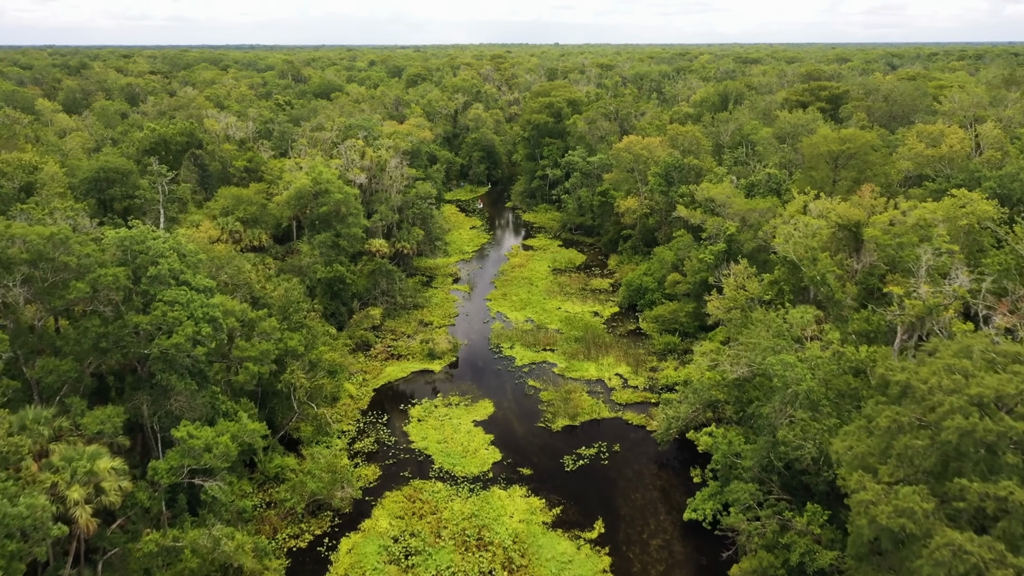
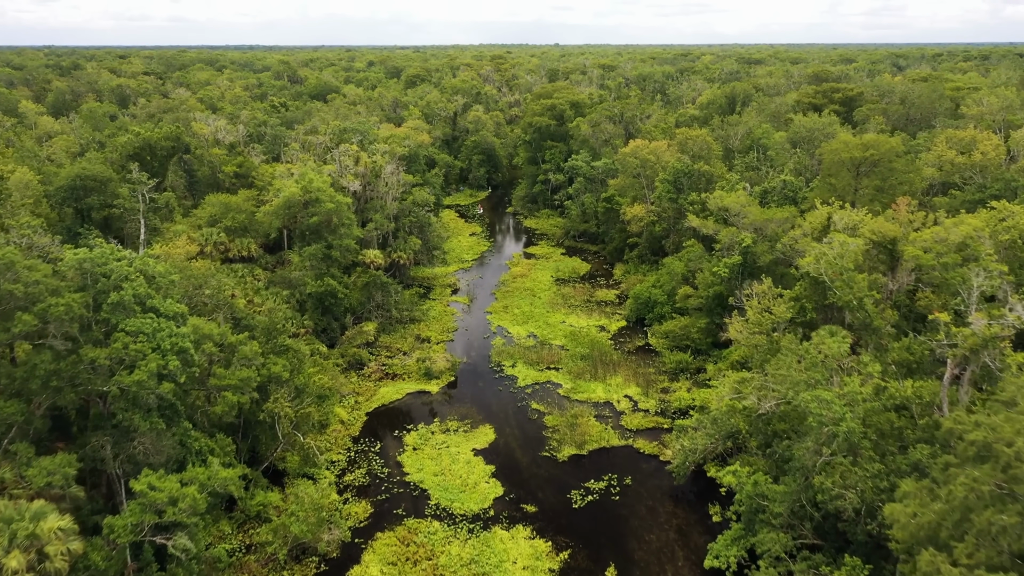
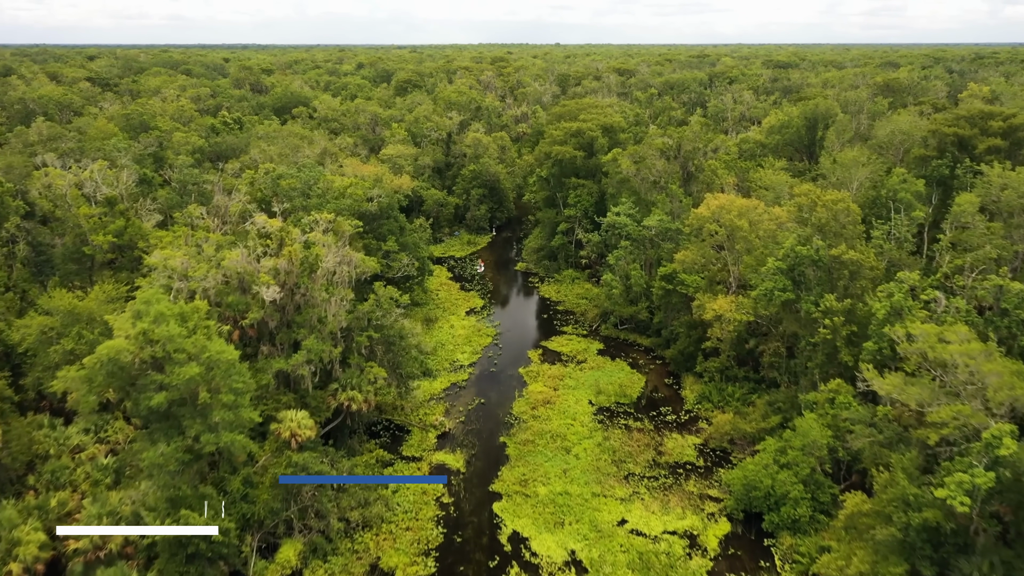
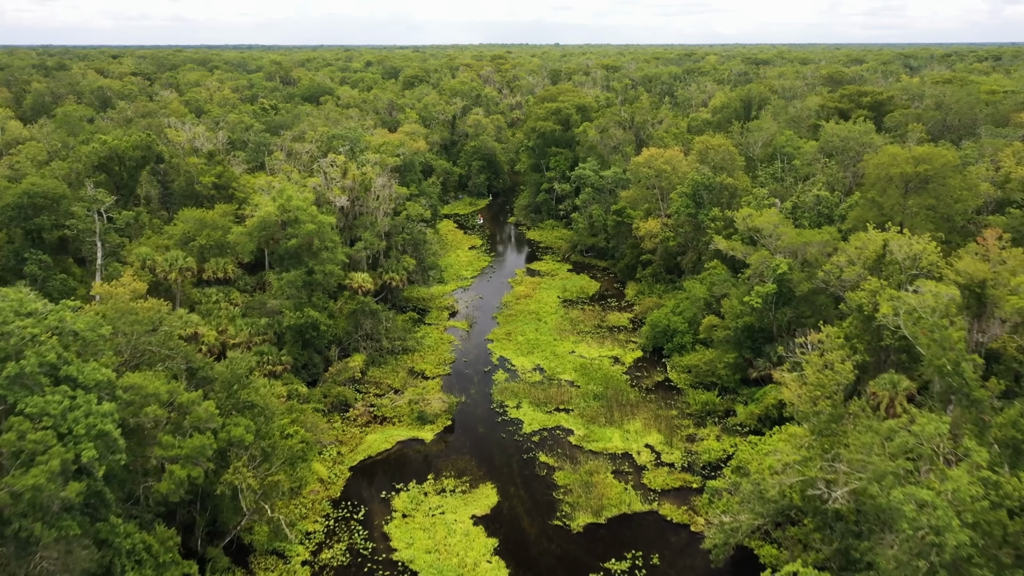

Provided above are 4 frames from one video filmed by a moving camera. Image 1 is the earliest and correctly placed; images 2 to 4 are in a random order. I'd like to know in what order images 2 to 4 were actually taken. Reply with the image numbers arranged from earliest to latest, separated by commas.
2, 4, 3
